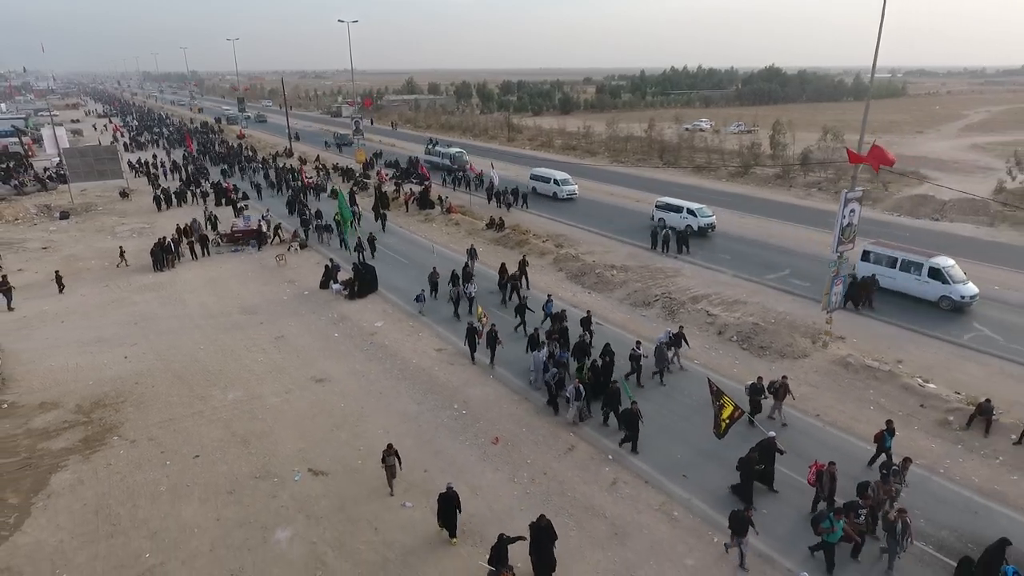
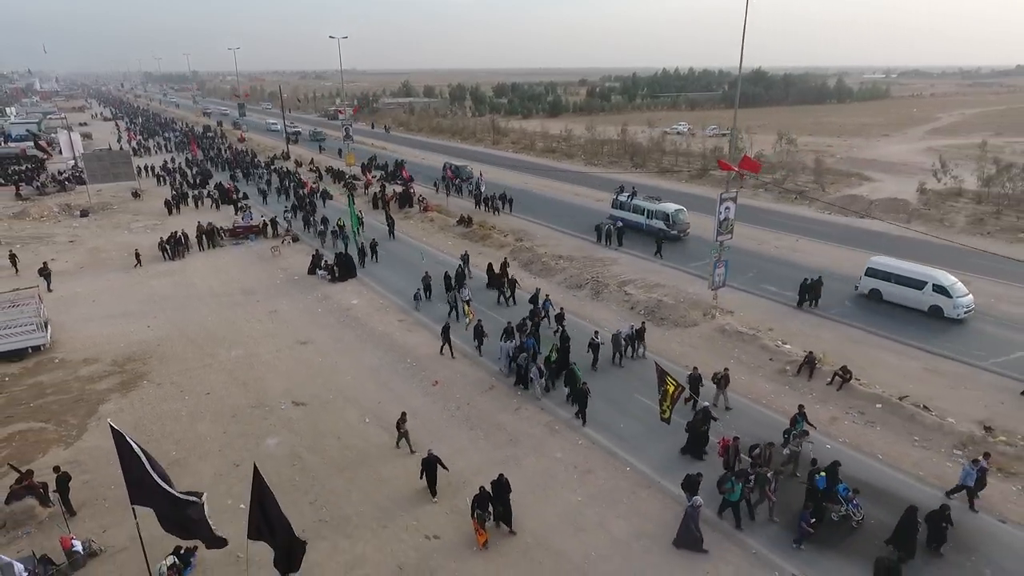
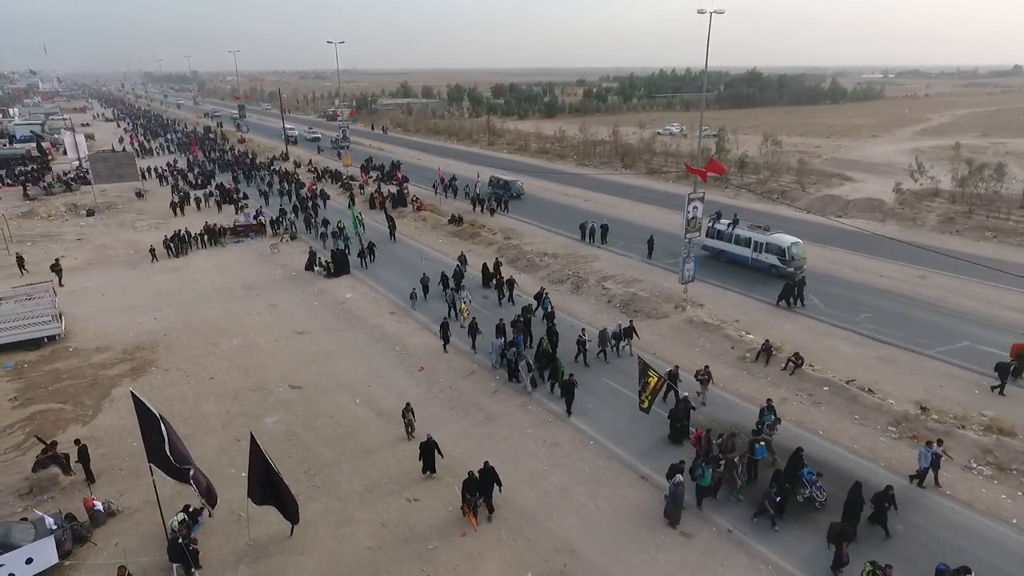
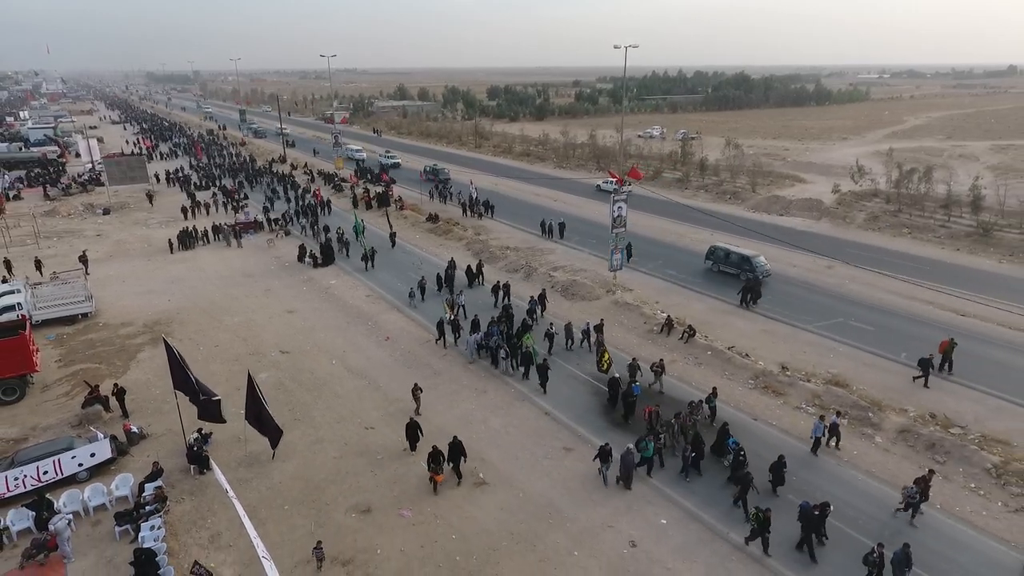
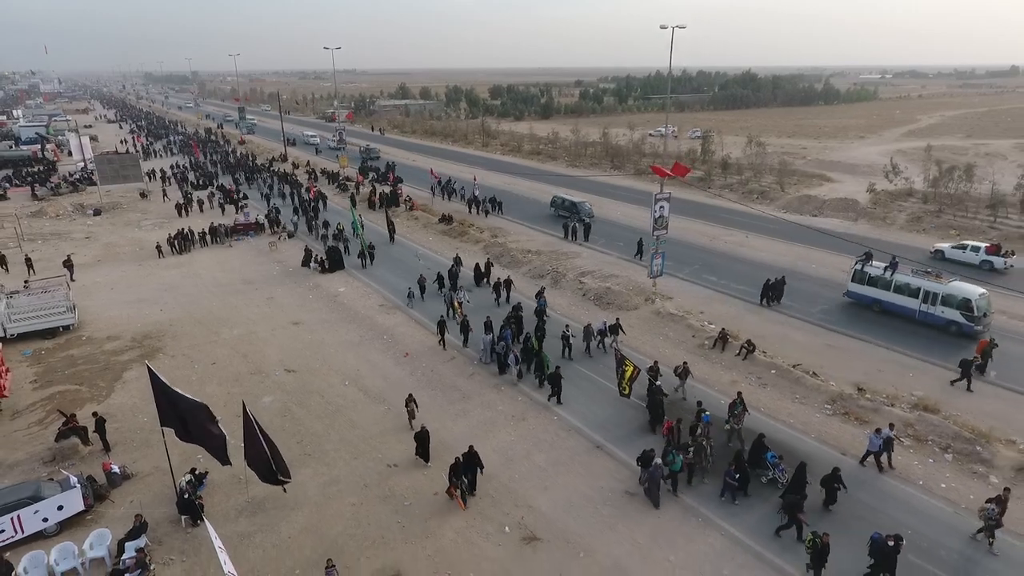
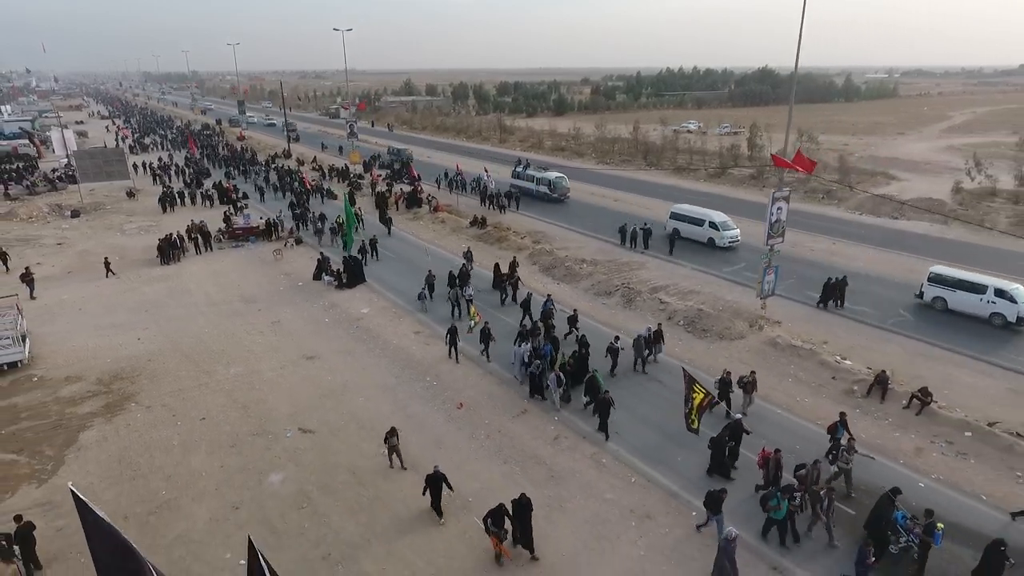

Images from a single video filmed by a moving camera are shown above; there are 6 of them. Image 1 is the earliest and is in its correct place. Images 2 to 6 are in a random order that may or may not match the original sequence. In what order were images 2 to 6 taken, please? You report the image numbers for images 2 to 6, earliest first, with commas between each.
6, 2, 3, 5, 4
